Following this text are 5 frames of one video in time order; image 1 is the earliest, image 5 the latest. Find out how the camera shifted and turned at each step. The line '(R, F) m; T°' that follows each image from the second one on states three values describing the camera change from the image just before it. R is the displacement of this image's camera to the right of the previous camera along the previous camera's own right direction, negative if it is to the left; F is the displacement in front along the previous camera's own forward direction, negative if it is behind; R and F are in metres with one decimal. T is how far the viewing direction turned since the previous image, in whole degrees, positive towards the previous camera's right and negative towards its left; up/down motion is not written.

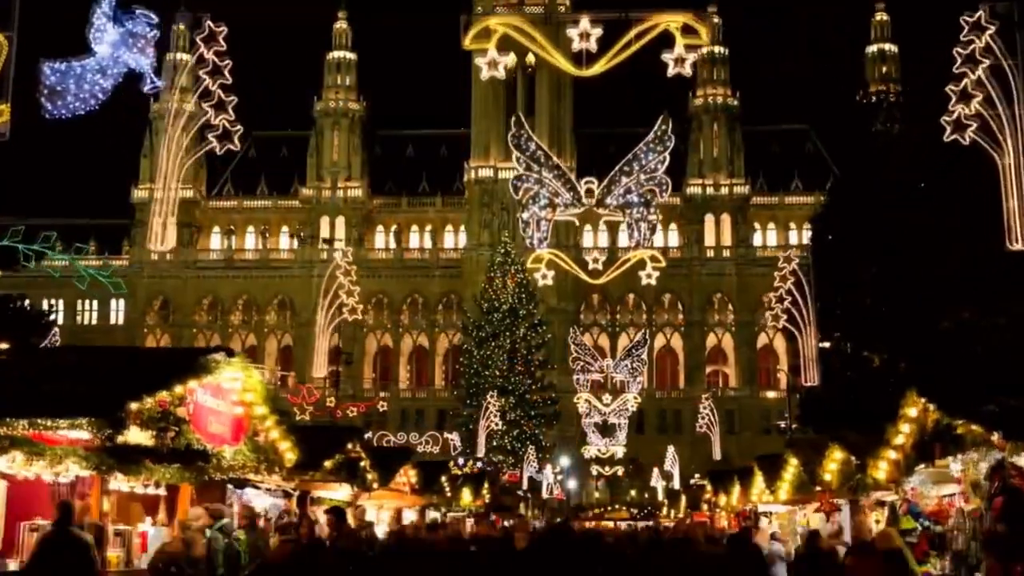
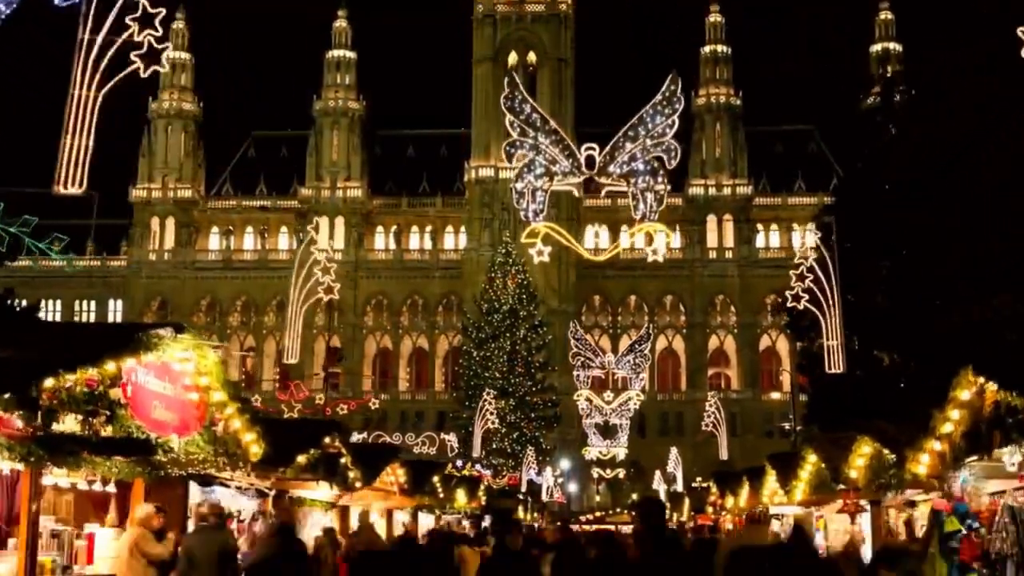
(0.0, +0.6) m; 0°
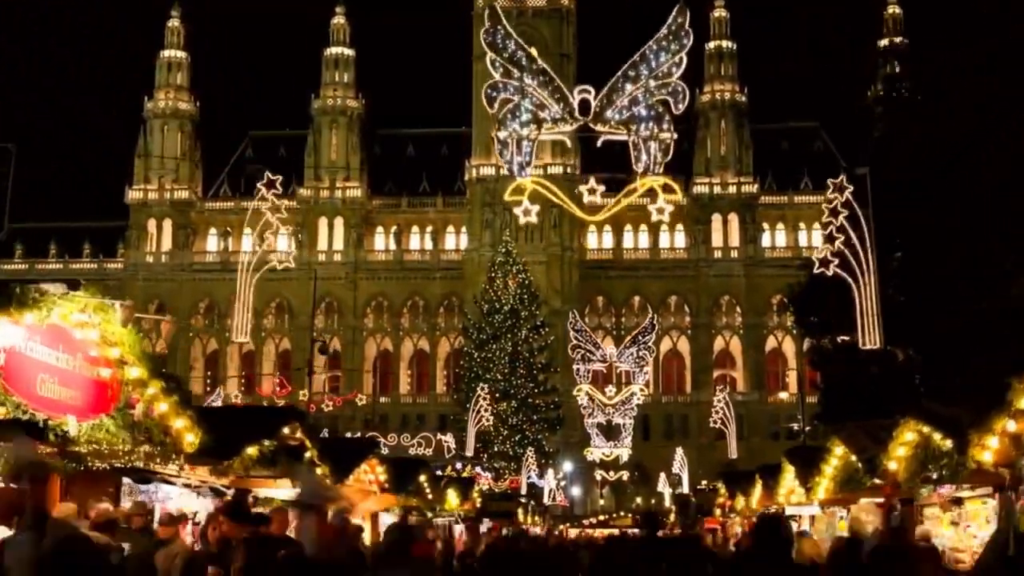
(0.0, +1.0) m; 0°
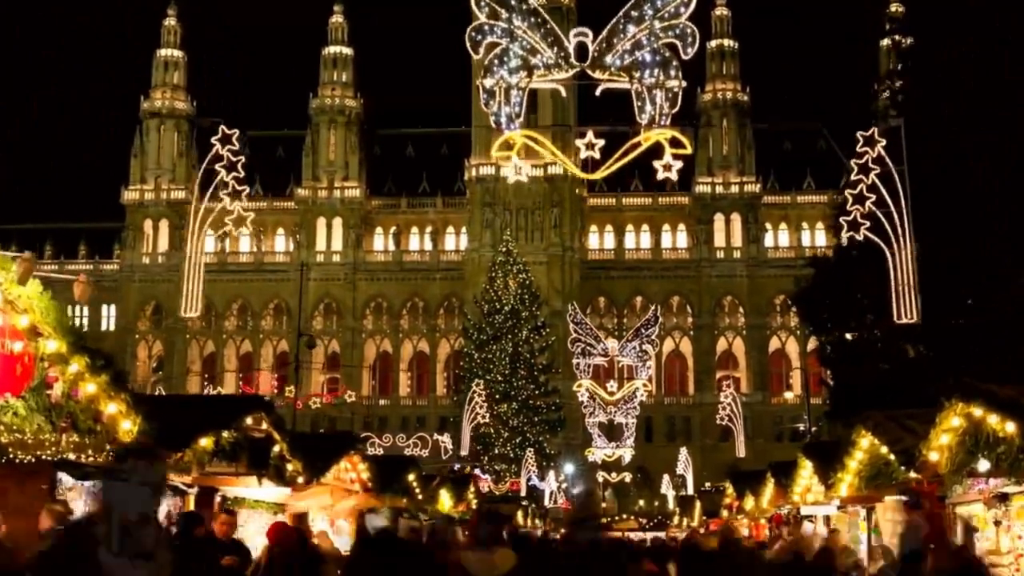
(0.0, +0.7) m; 0°
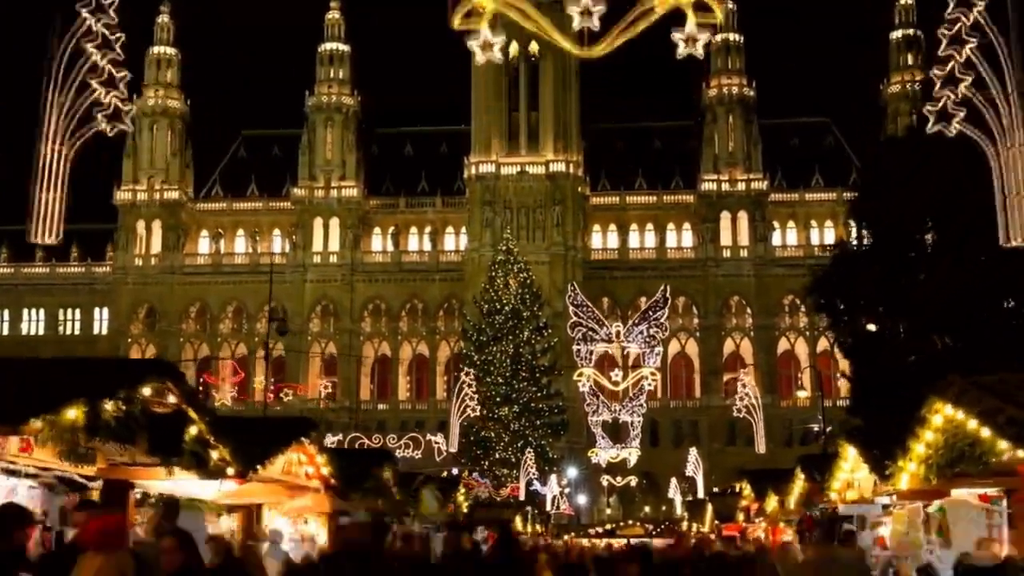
(+0.1, +1.6) m; 0°
